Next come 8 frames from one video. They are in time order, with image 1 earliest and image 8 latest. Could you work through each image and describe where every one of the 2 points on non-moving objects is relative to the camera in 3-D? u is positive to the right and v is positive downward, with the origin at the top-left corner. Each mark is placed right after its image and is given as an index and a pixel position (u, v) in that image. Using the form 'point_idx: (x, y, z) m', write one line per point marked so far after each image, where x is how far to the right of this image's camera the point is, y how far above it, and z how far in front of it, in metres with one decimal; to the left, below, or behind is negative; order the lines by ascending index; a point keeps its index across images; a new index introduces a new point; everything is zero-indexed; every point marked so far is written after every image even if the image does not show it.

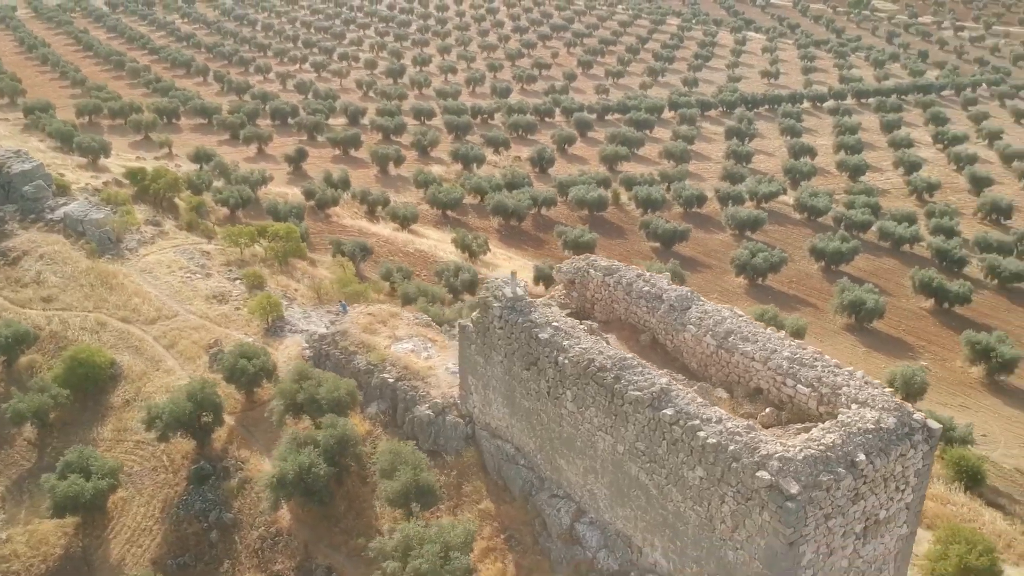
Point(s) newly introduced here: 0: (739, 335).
0: (+2.5, -0.5, +10.7) m
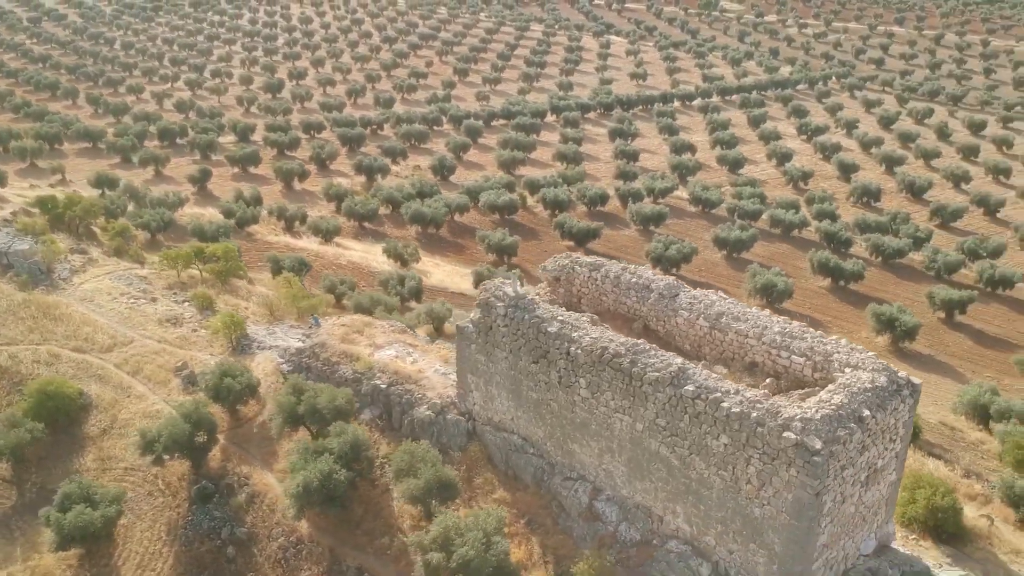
0: (+2.6, -0.3, +11.8) m
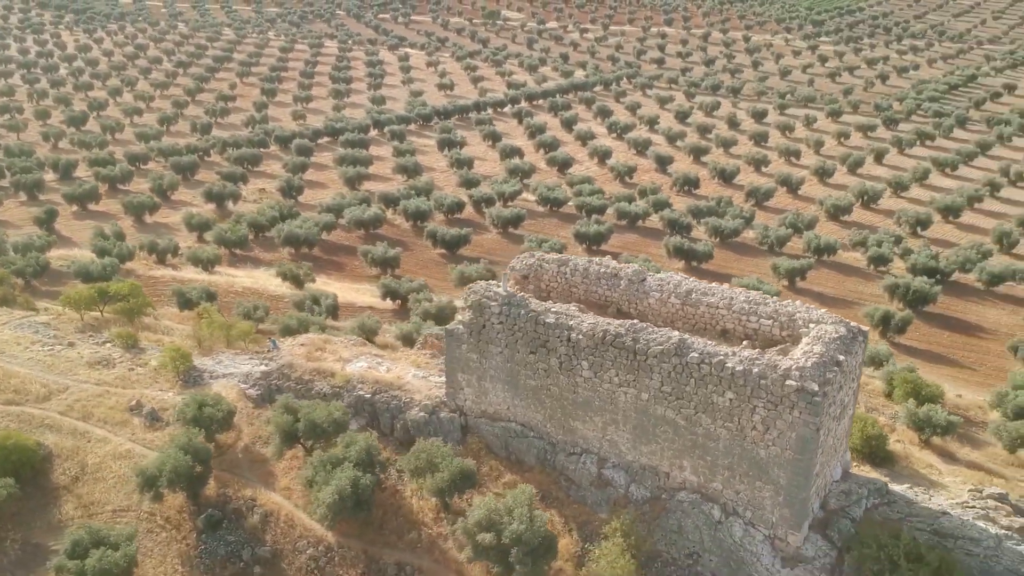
0: (+2.6, 0.0, +13.5) m
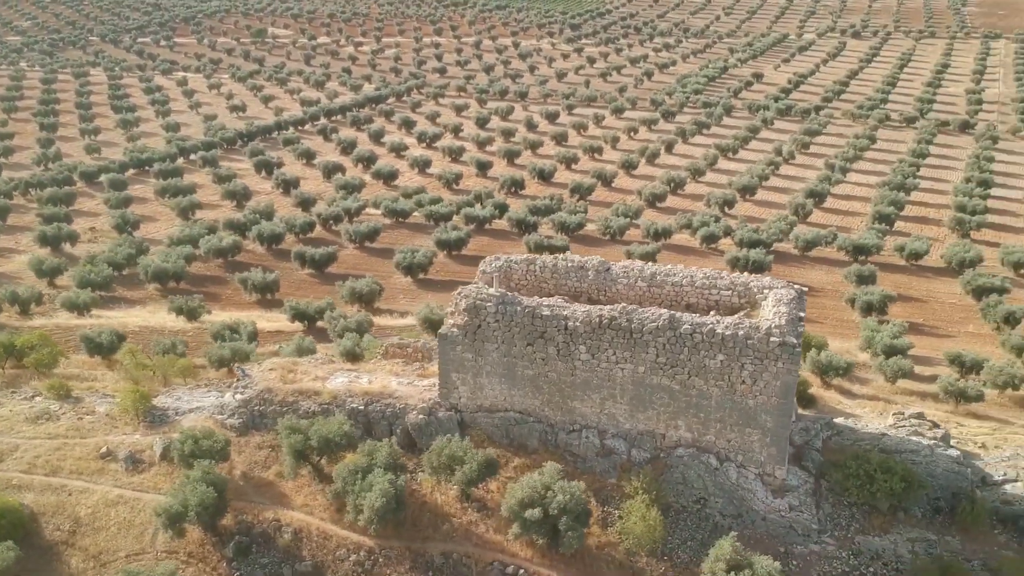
0: (+2.3, +0.2, +15.3) m
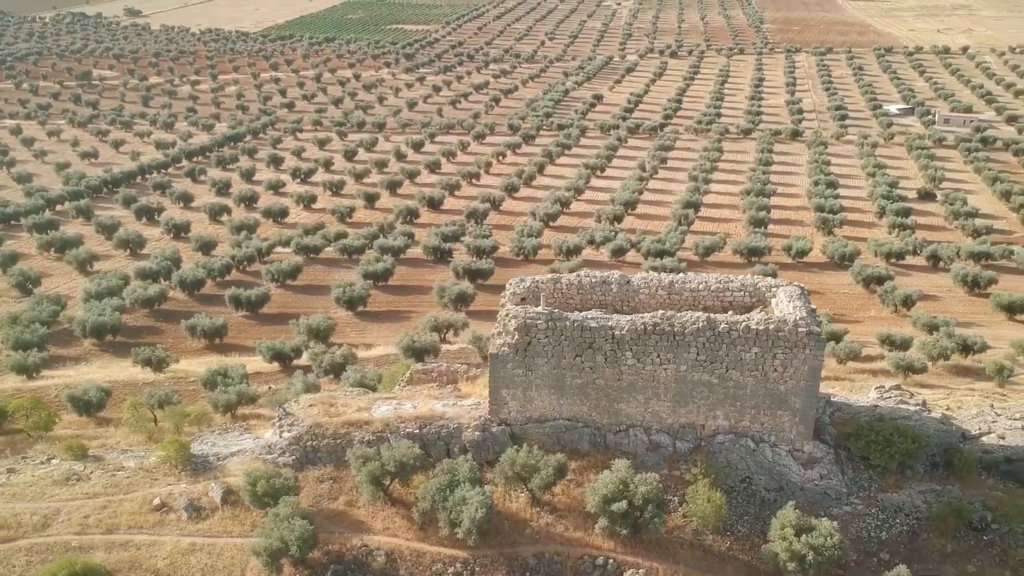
0: (+2.9, +0.1, +17.0) m
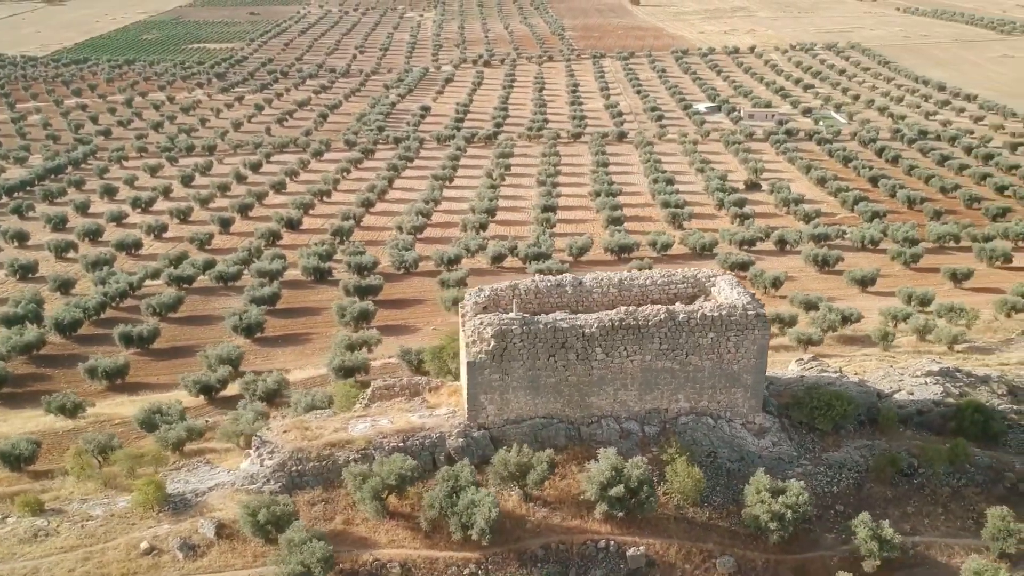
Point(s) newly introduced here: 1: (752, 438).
0: (+2.1, +0.2, +18.2) m
1: (+4.3, -2.7, +17.5) m
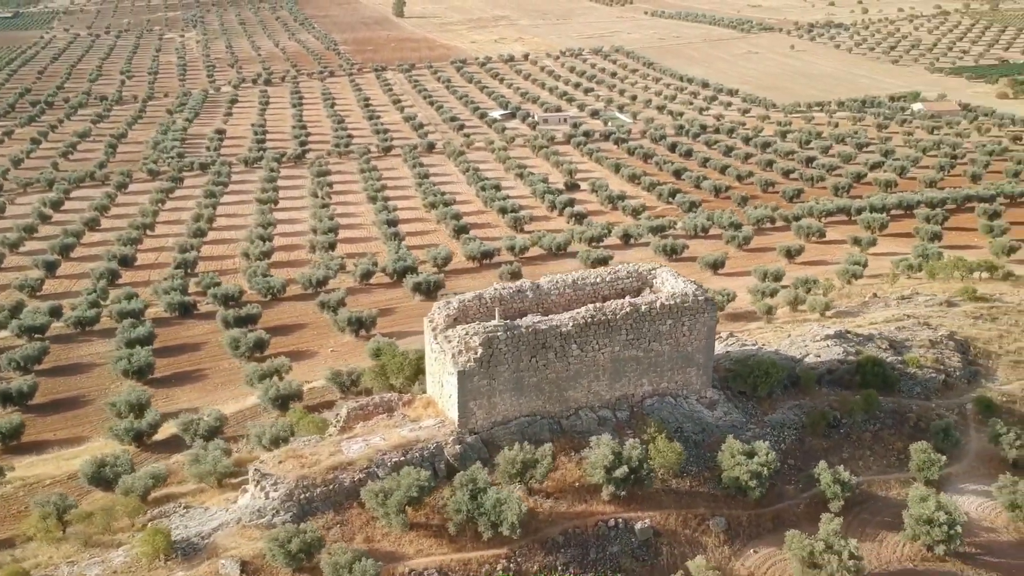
0: (+1.3, +0.2, +19.6) m
1: (+3.9, -2.4, +19.4) m
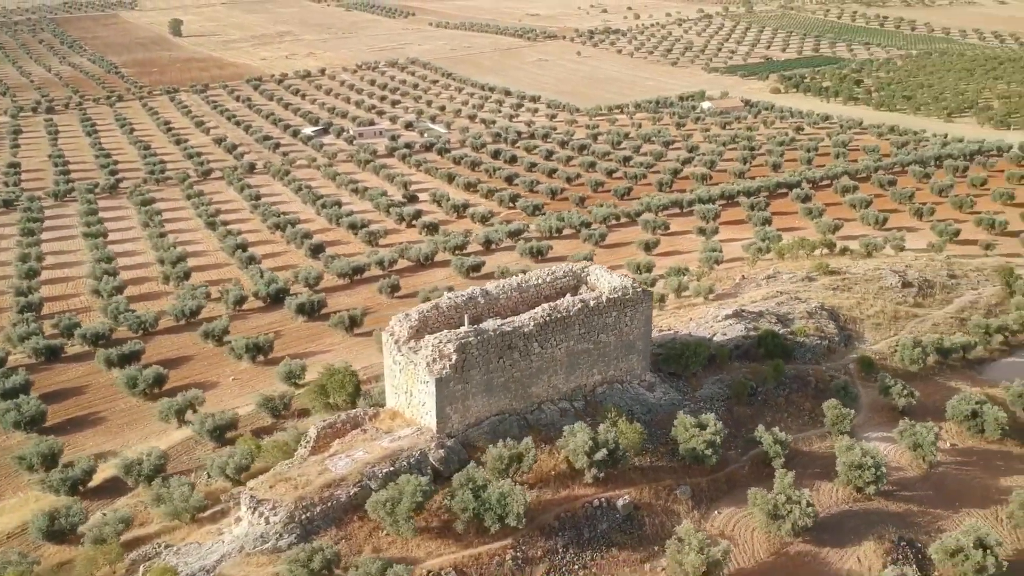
0: (+0.2, +0.1, +20.8) m
1: (+3.0, -2.2, +21.1) m
